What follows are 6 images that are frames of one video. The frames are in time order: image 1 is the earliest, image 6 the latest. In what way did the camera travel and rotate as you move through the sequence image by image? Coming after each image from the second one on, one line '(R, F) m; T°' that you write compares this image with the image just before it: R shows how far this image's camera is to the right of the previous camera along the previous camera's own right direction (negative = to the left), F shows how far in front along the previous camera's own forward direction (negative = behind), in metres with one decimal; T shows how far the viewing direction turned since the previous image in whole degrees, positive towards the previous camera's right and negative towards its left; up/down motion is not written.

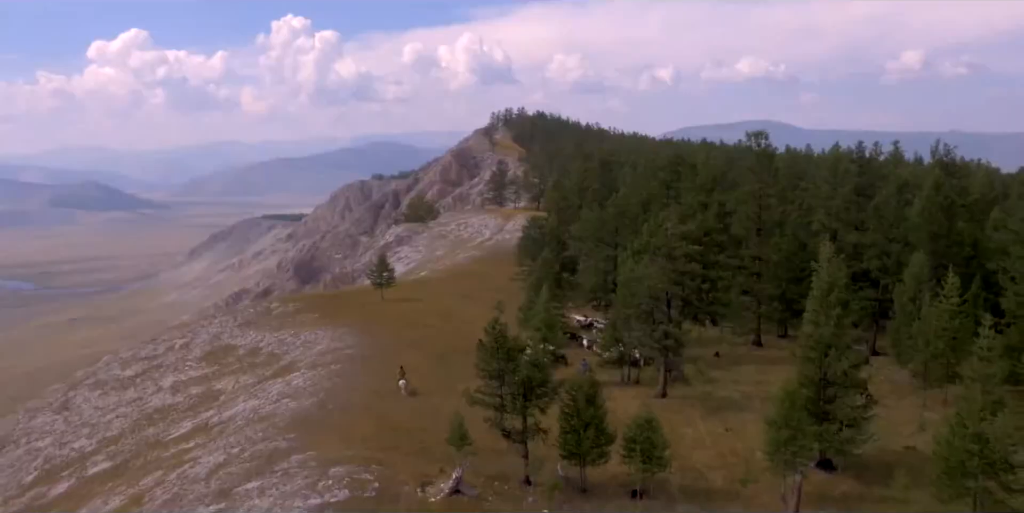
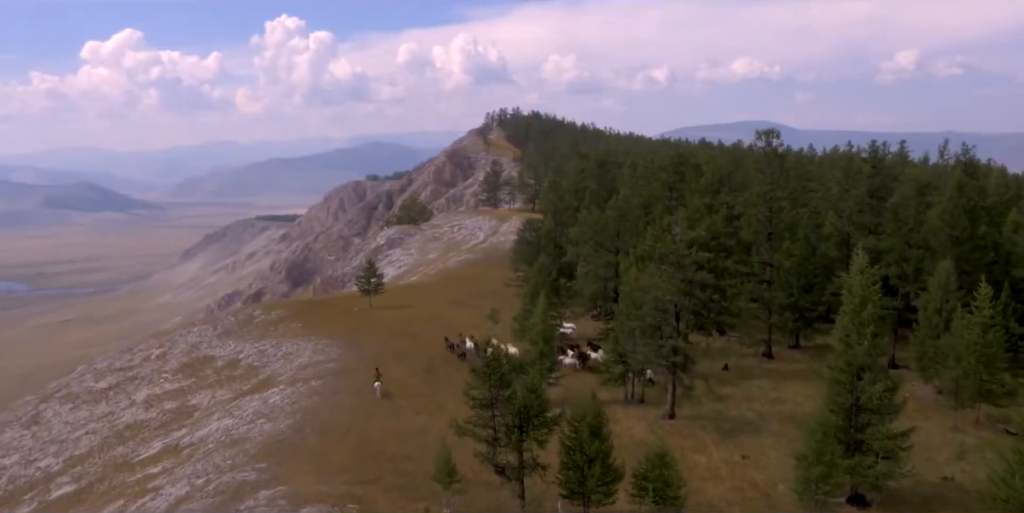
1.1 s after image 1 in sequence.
(0.0, +3.2) m; 0°
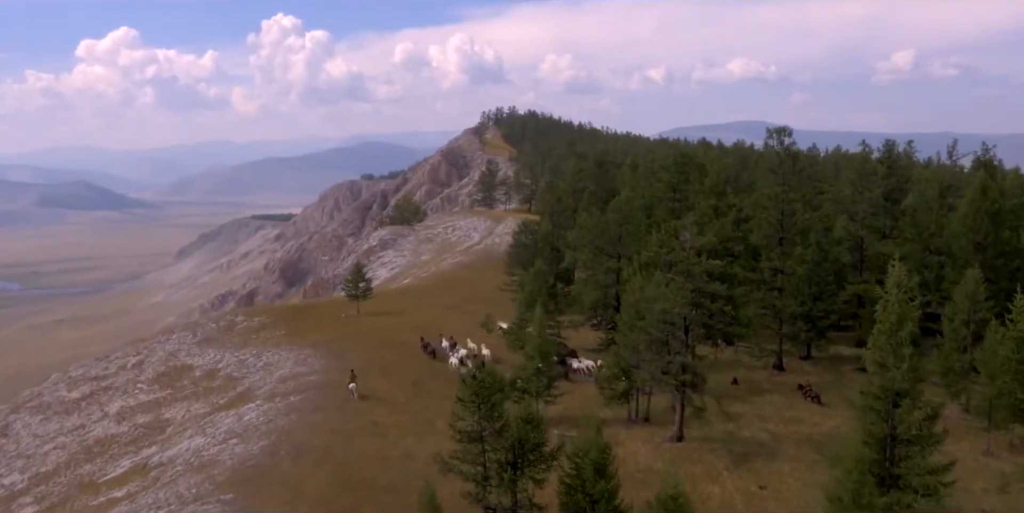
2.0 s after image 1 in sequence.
(+0.1, +3.0) m; 0°
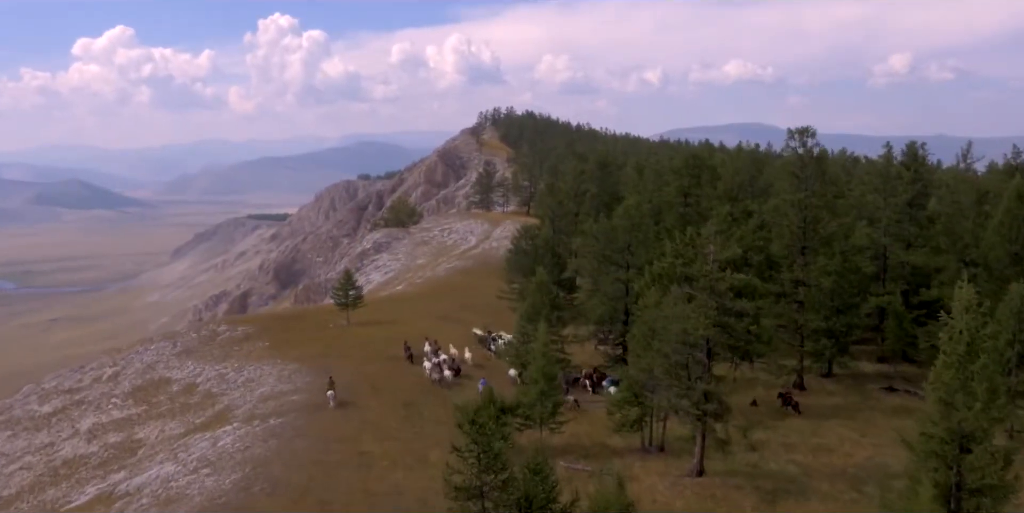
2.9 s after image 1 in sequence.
(-0.2, +3.3) m; 0°
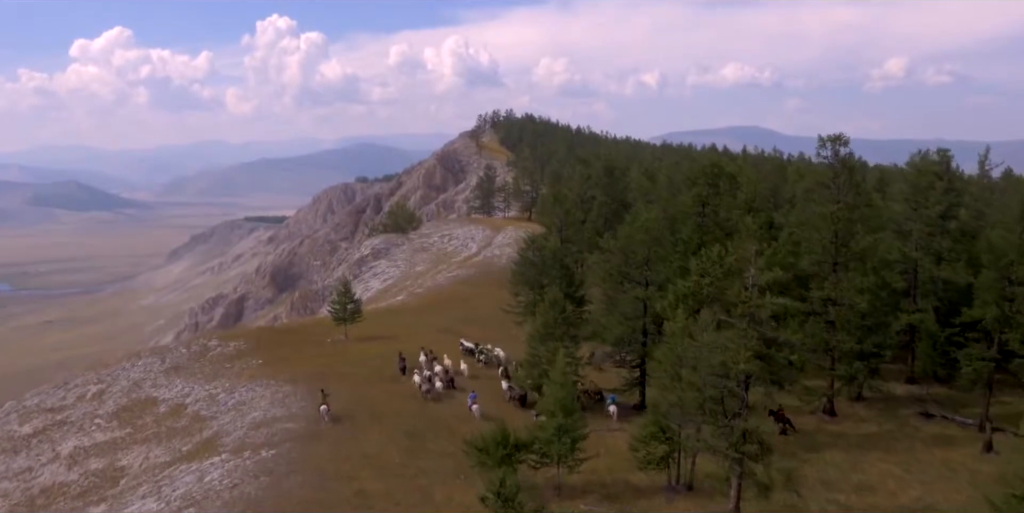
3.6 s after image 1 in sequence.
(-0.6, +2.8) m; 0°
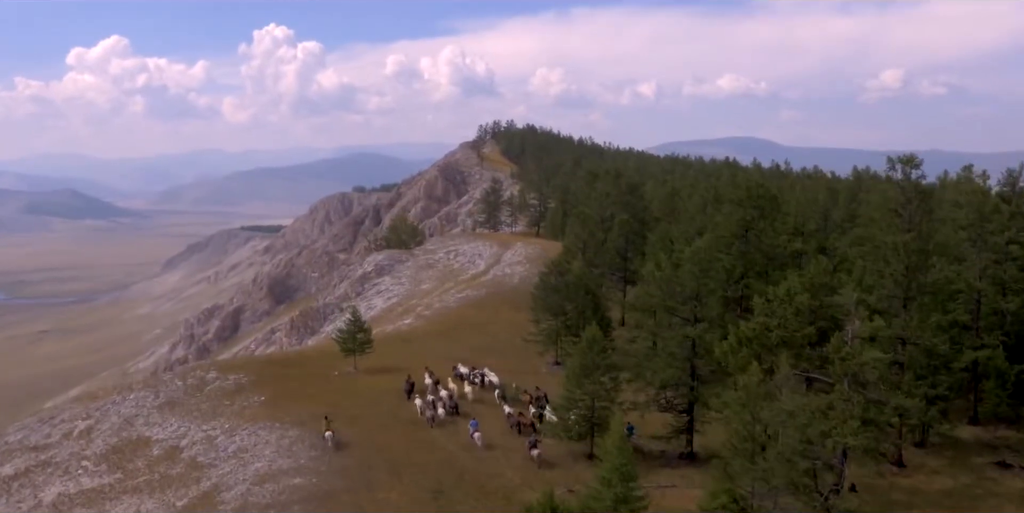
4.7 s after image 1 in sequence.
(-1.6, +3.9) m; 0°
